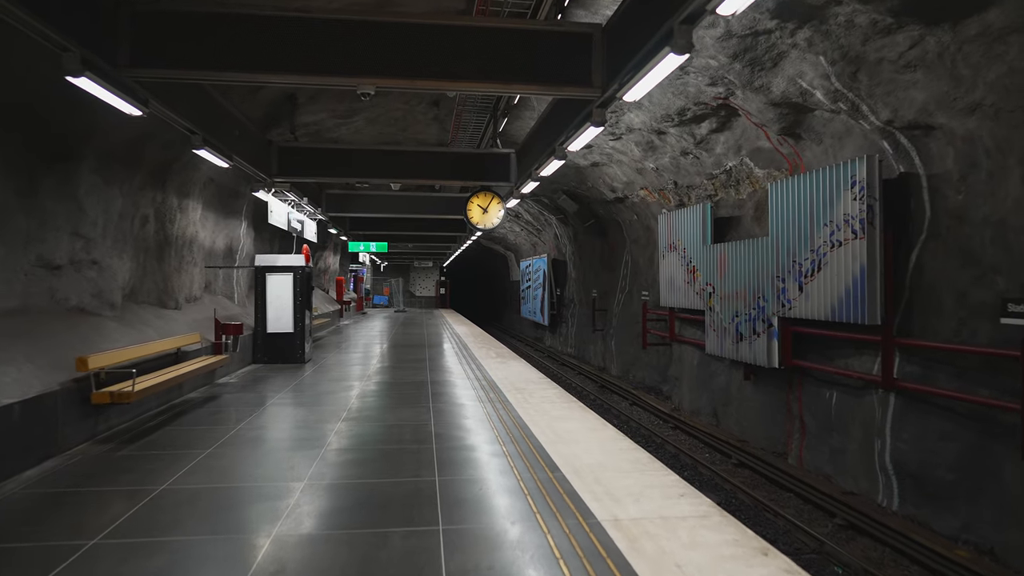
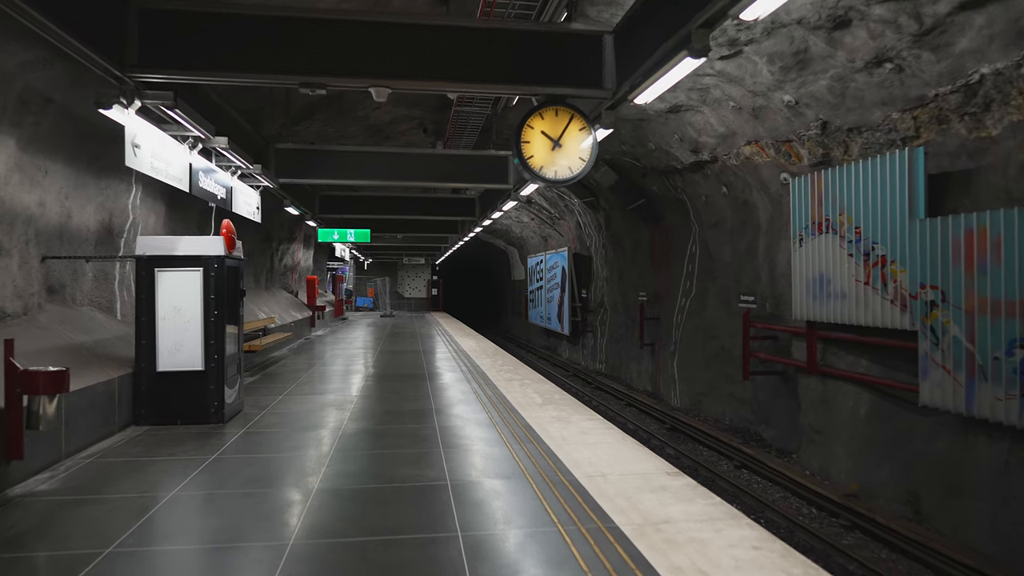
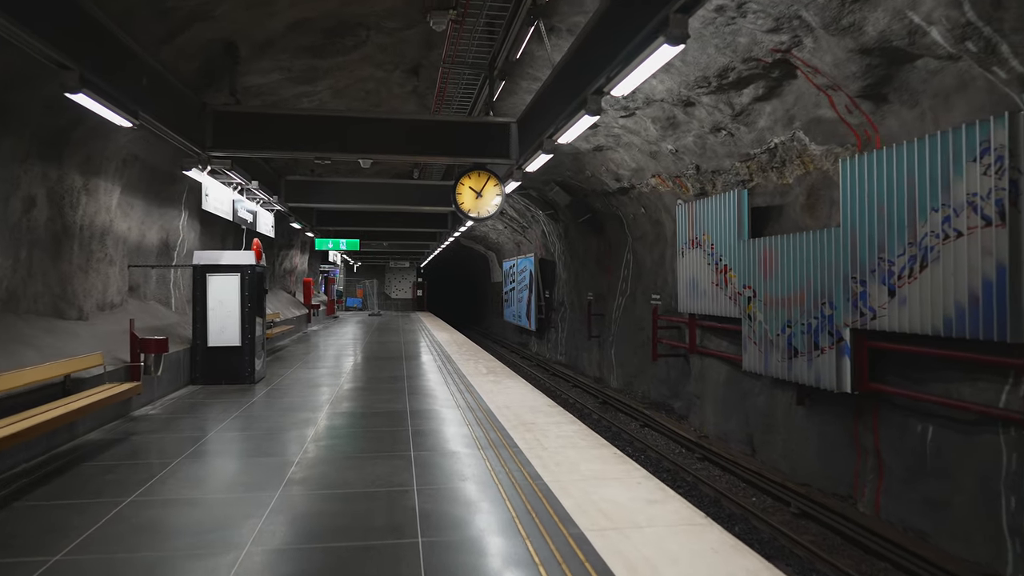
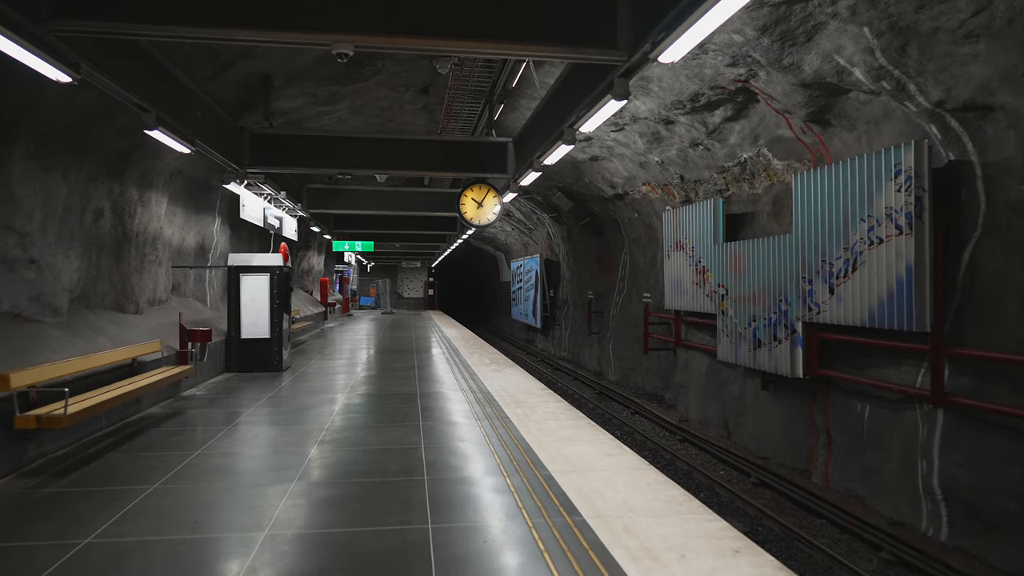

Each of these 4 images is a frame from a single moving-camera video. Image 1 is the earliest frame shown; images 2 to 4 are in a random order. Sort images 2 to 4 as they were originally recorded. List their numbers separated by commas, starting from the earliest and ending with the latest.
4, 3, 2
